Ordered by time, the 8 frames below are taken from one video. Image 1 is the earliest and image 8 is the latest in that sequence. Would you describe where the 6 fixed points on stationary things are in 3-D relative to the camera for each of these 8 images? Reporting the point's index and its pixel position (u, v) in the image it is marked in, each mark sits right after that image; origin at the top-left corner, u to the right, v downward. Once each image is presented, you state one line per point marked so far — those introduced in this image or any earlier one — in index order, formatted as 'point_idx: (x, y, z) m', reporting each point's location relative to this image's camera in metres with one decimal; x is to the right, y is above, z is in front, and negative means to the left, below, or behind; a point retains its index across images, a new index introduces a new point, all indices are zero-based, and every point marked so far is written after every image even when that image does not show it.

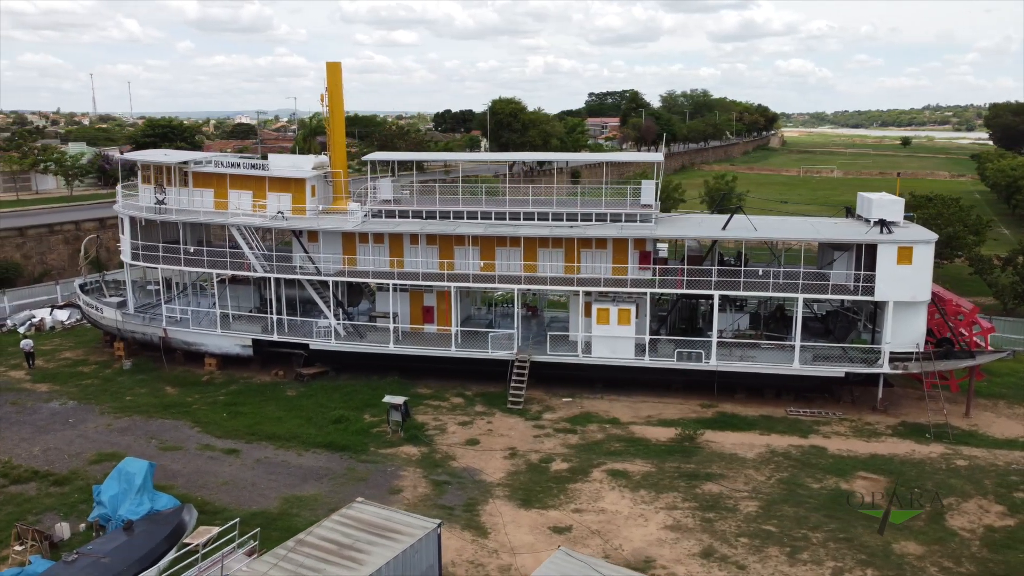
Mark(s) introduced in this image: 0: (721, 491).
0: (+4.8, -4.7, +18.3) m
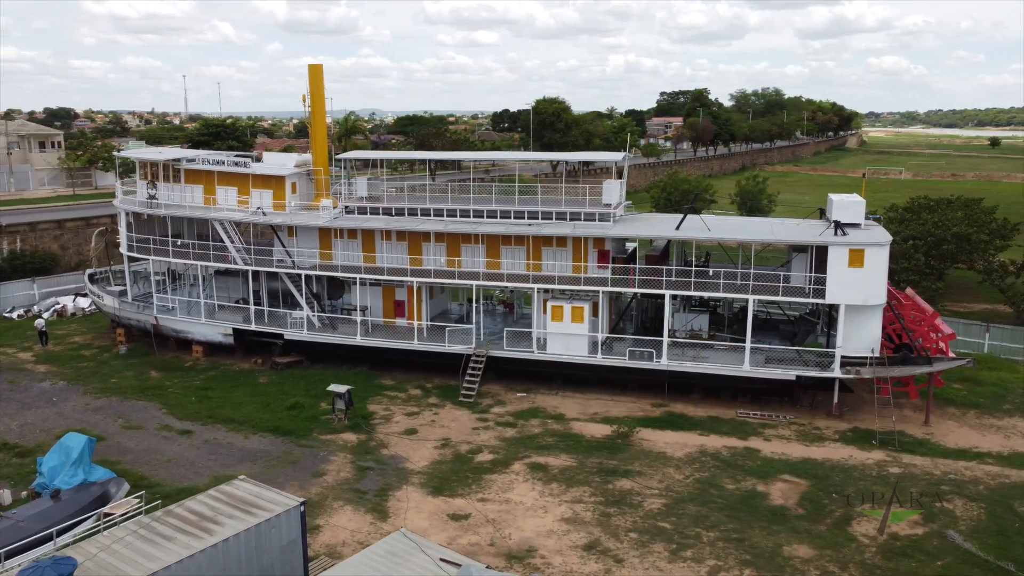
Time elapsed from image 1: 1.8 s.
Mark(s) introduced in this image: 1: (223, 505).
0: (+2.8, -4.6, +18.4) m
1: (-5.0, -3.7, +13.7) m
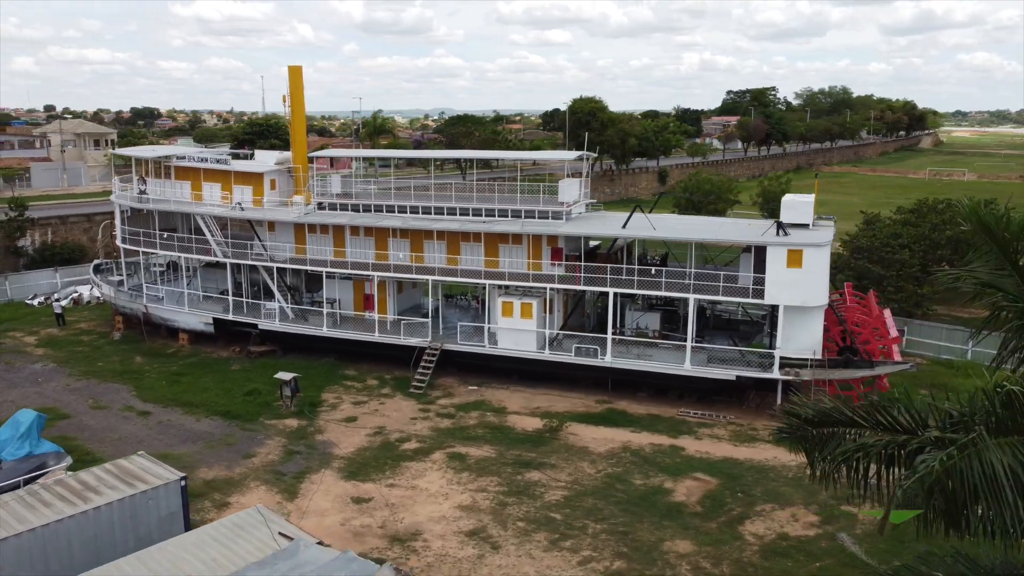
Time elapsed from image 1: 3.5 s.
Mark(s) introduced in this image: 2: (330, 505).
0: (+0.6, -4.5, +18.9) m
1: (-7.5, -3.5, +14.8) m
2: (-4.0, -4.8, +17.6) m
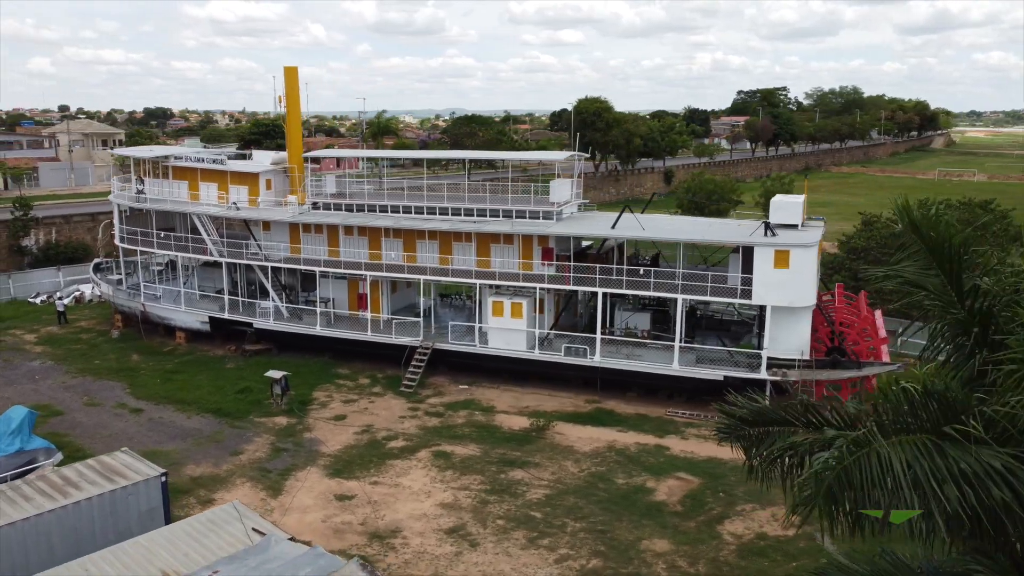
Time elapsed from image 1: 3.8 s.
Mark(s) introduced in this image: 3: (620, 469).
0: (+0.2, -4.5, +19.0) m
1: (-7.9, -3.5, +15.0) m
2: (-4.5, -4.8, +17.8) m
3: (+2.6, -4.4, +19.5) m
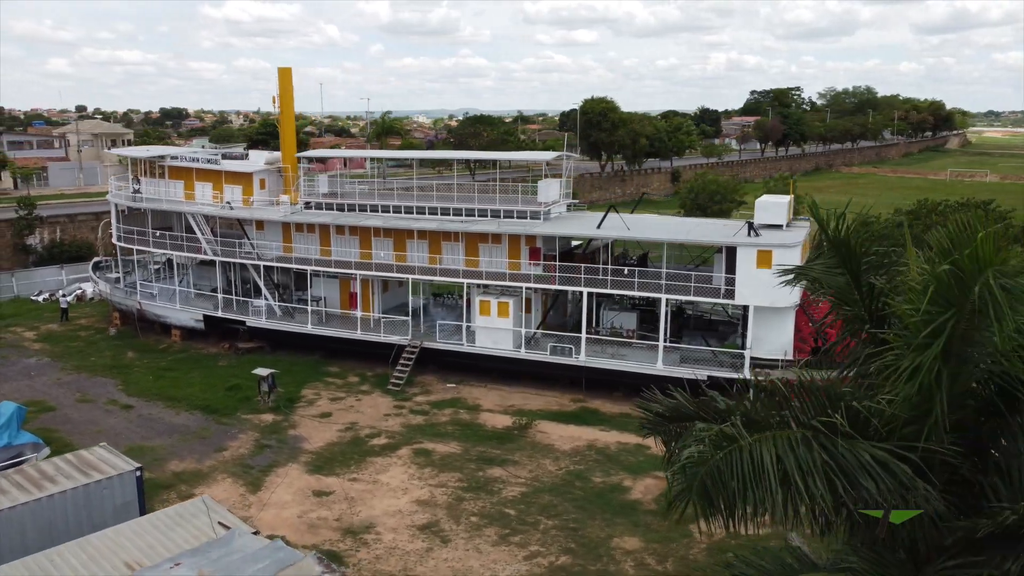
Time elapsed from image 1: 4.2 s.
0: (-0.3, -4.5, +19.1) m
1: (-8.5, -3.4, +15.3) m
2: (-5.0, -4.8, +18.0) m
3: (+2.1, -4.4, +19.6) m
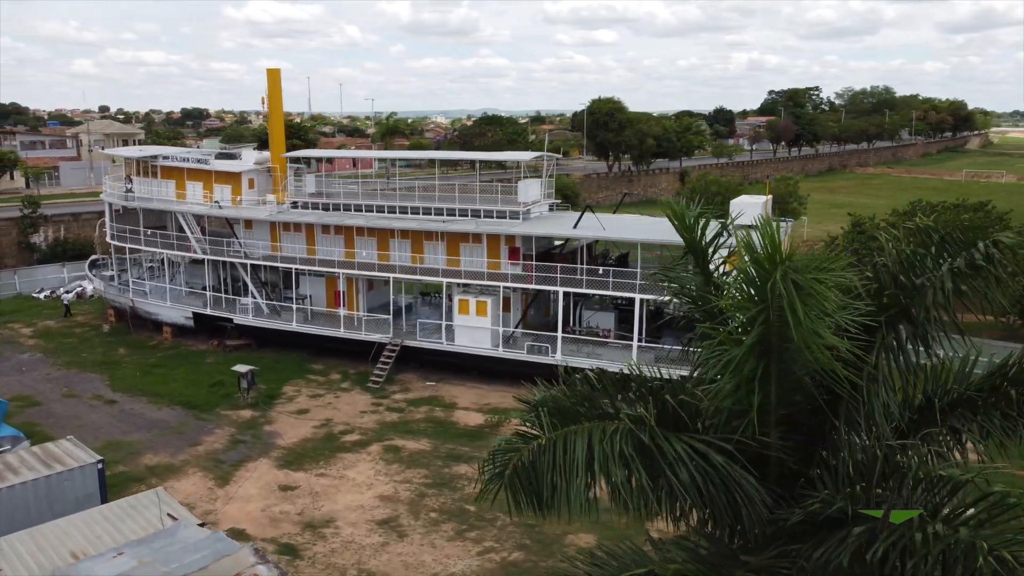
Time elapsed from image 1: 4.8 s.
0: (-1.1, -4.5, +19.3) m
1: (-9.4, -3.4, +15.7) m
2: (-5.9, -4.7, +18.3) m
3: (+1.3, -4.4, +19.7) m
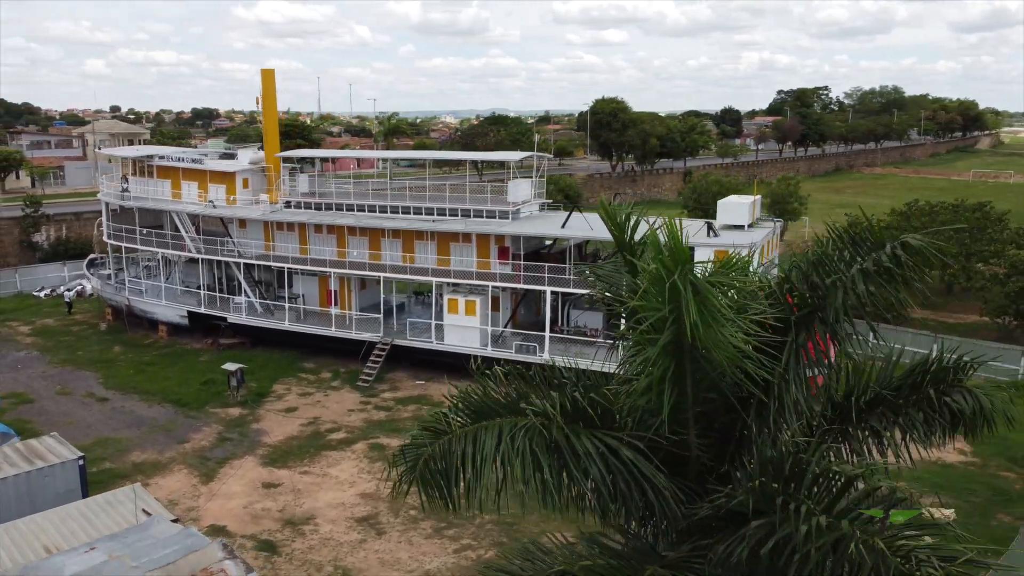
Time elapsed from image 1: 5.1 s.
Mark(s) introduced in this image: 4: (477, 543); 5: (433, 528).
0: (-1.6, -4.5, +19.4) m
1: (-9.9, -3.3, +15.9) m
2: (-6.3, -4.7, +18.5) m
3: (+0.9, -4.4, +19.8) m
4: (-0.7, -5.2, +16.2) m
5: (-1.7, -5.0, +16.8) m
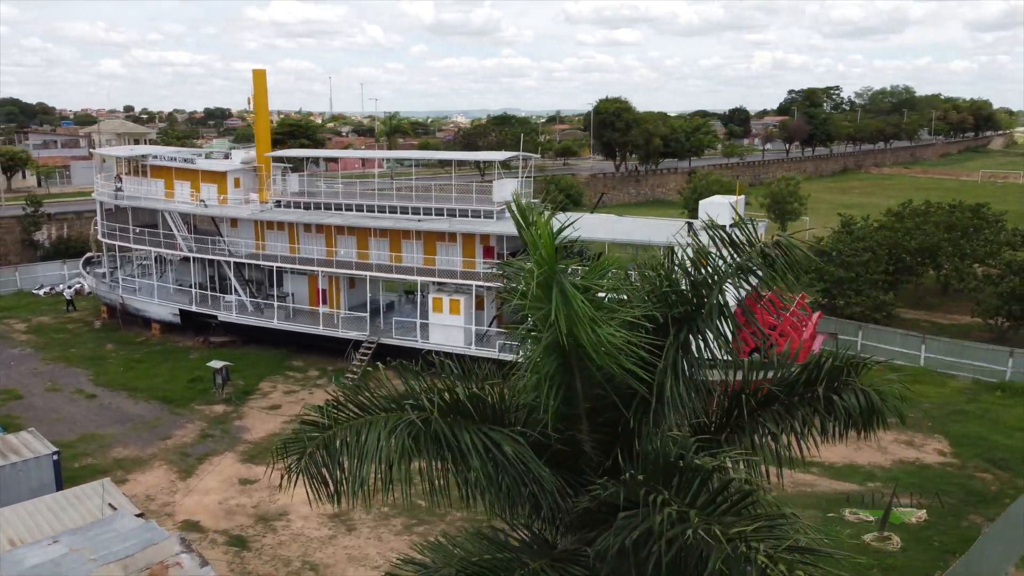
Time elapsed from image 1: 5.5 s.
0: (-2.2, -4.4, +19.6) m
1: (-10.6, -3.3, +16.1) m
2: (-6.9, -4.6, +18.7) m
3: (+0.3, -4.4, +19.9) m
4: (-1.3, -5.2, +16.4) m
5: (-2.3, -5.0, +16.9) m
